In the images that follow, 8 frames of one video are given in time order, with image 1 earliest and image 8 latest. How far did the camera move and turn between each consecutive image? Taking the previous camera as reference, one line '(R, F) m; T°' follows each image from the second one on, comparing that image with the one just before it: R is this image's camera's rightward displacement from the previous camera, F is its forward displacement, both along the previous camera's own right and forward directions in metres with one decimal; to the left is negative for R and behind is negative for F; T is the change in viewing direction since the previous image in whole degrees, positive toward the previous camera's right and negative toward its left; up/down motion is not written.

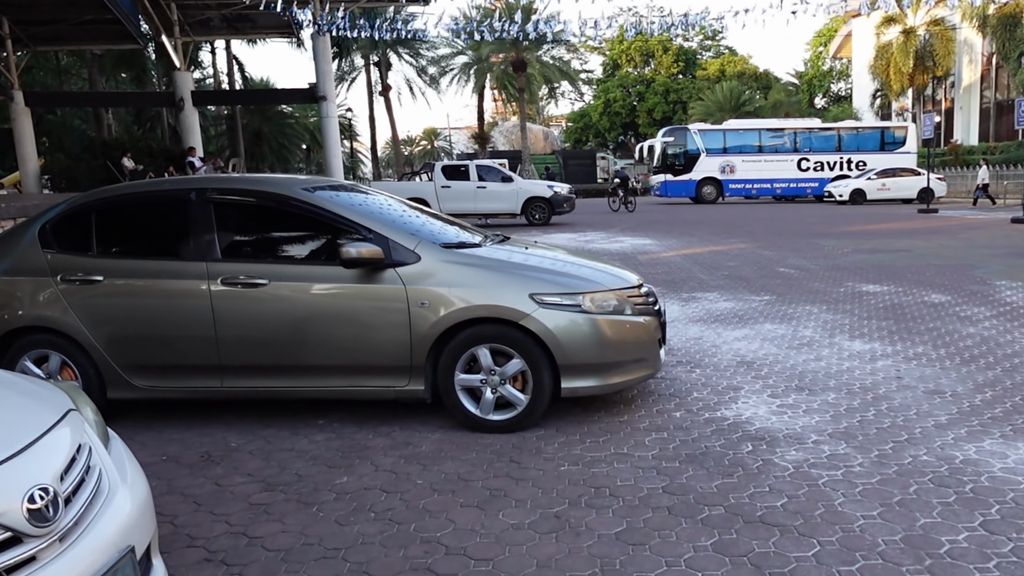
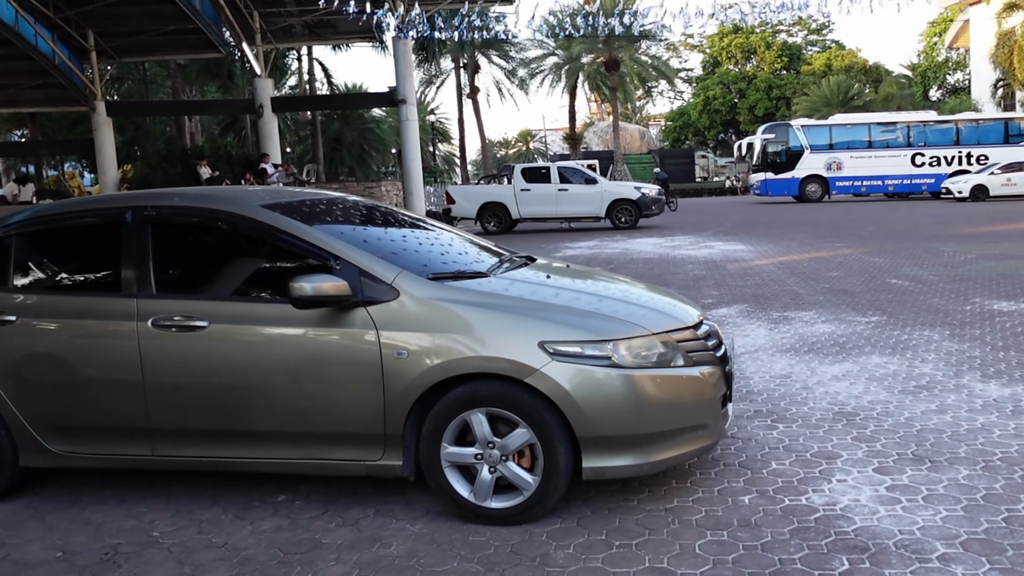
(+0.5, +1.5) m; -6°
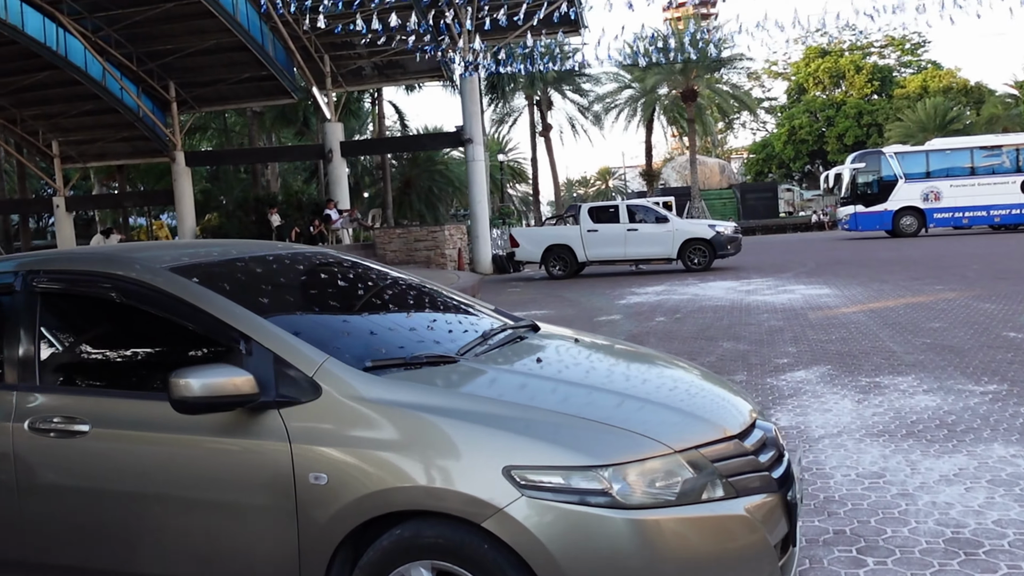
(+0.5, +1.4) m; -5°
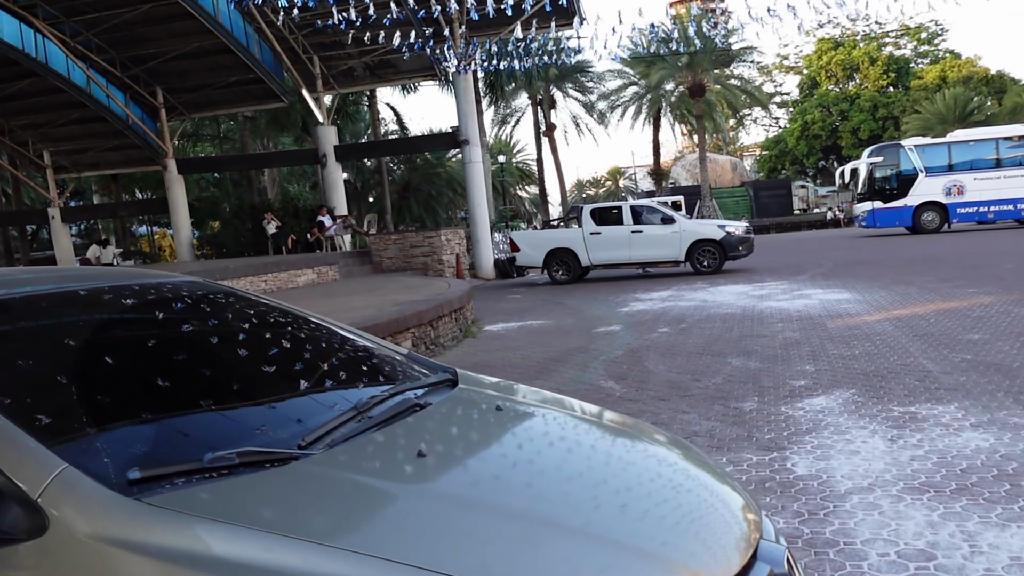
(+0.4, +1.2) m; -1°
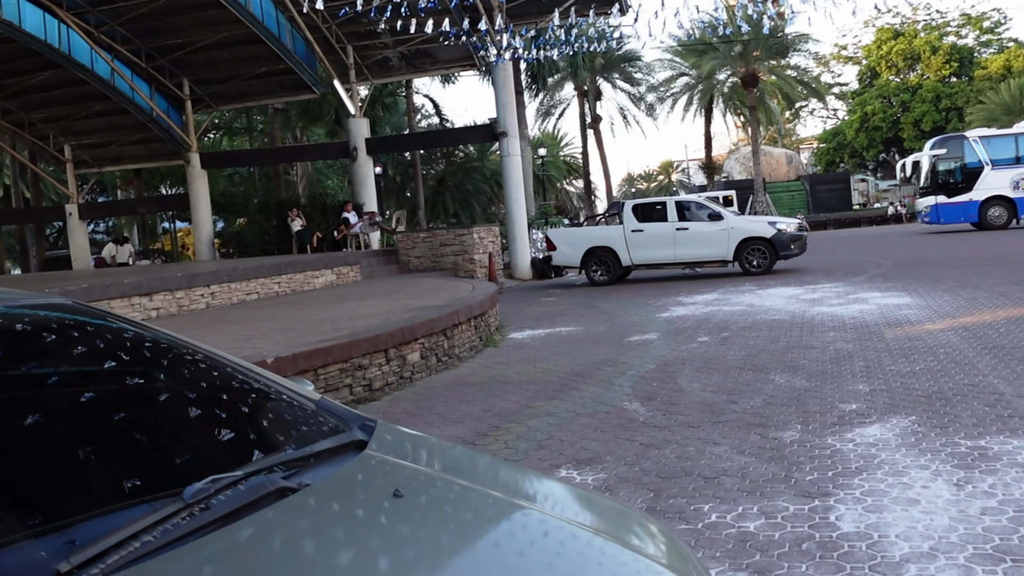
(+0.3, +0.8) m; -3°
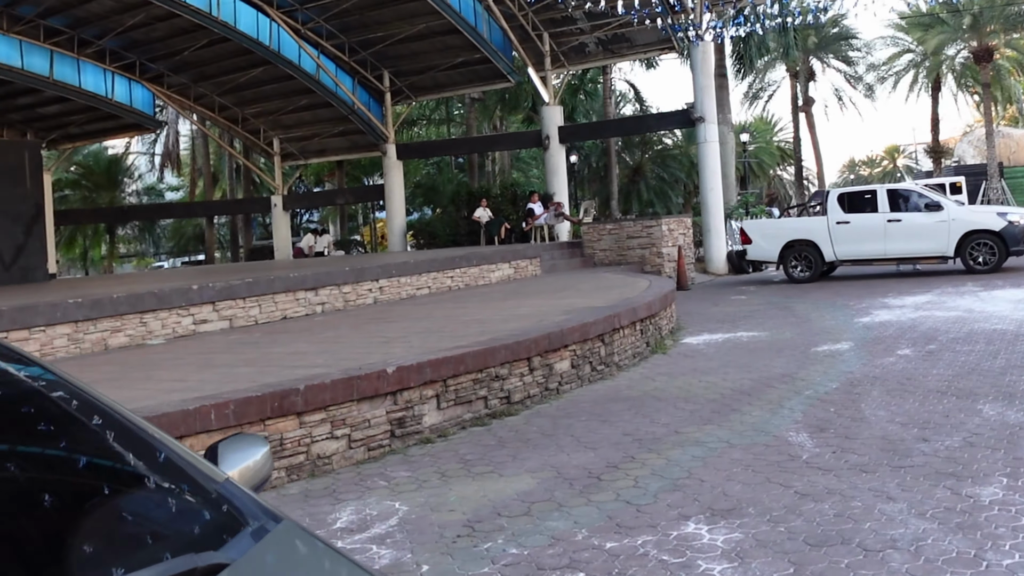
(+0.4, +0.7) m; -13°
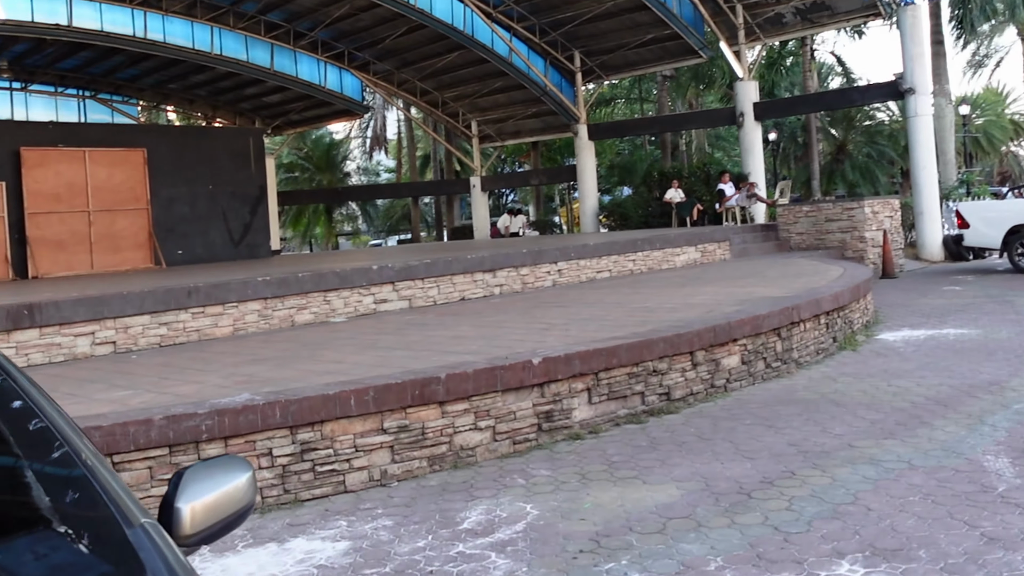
(+0.2, +0.3) m; -12°
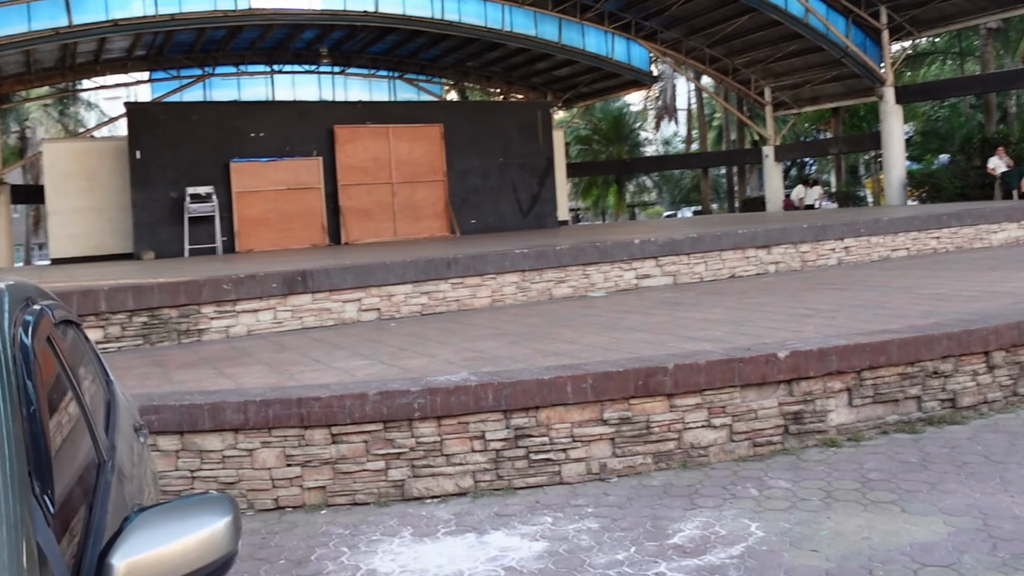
(+0.3, +0.5) m; -18°
